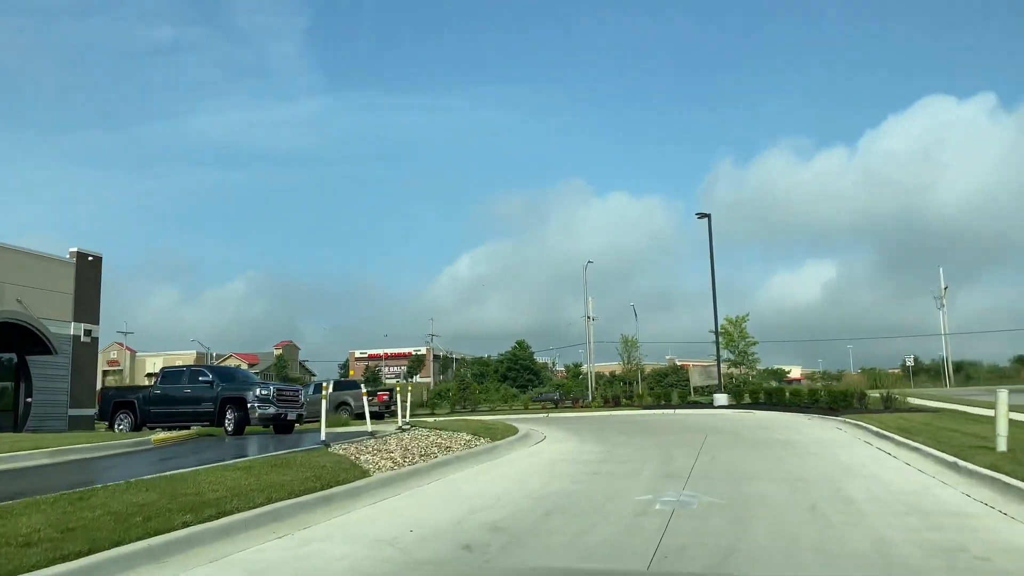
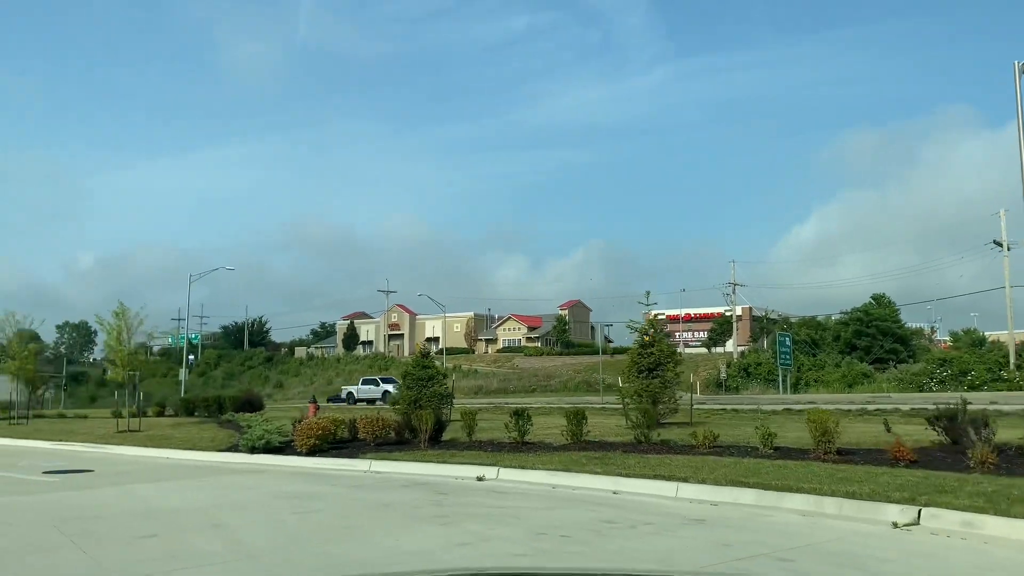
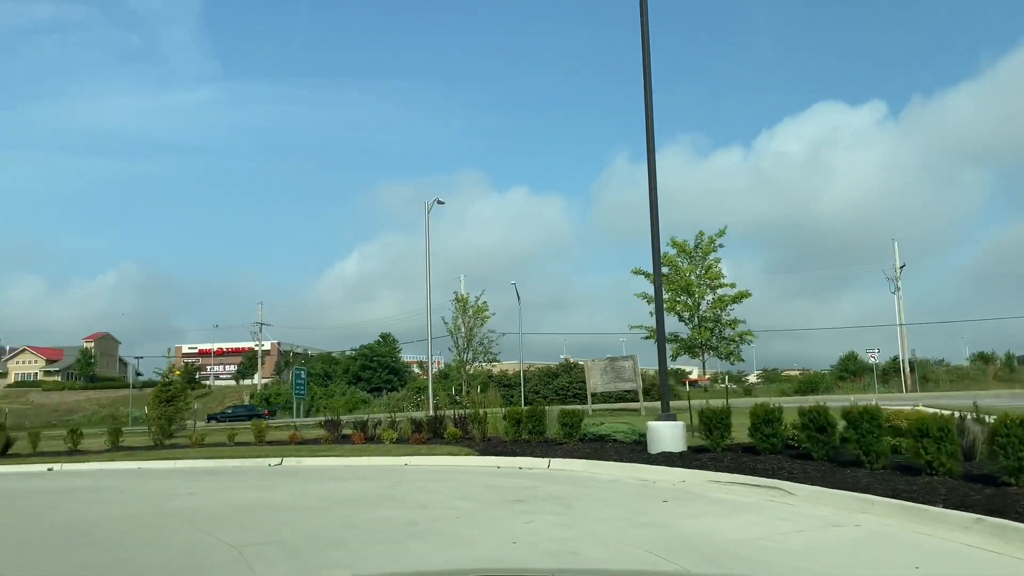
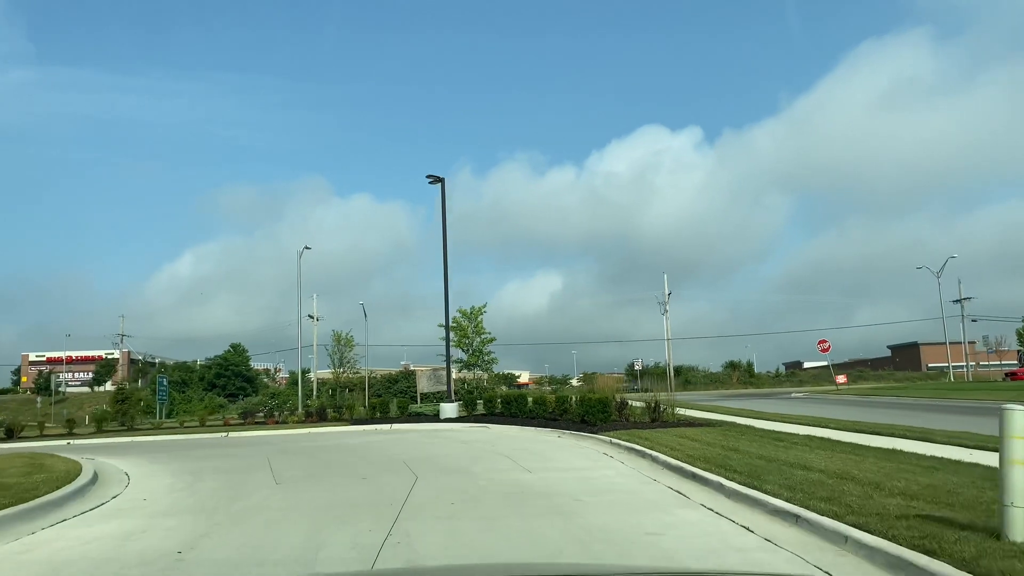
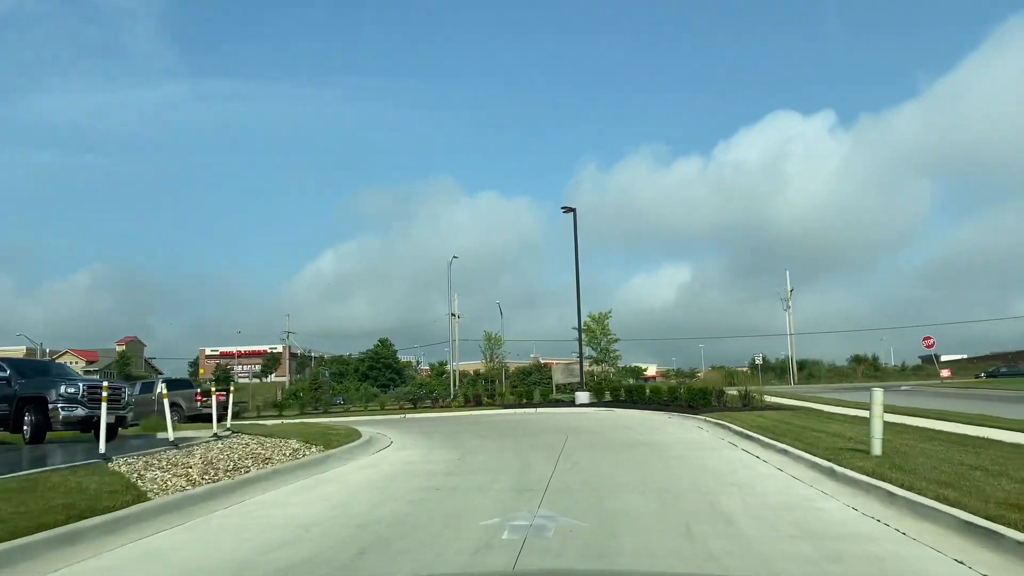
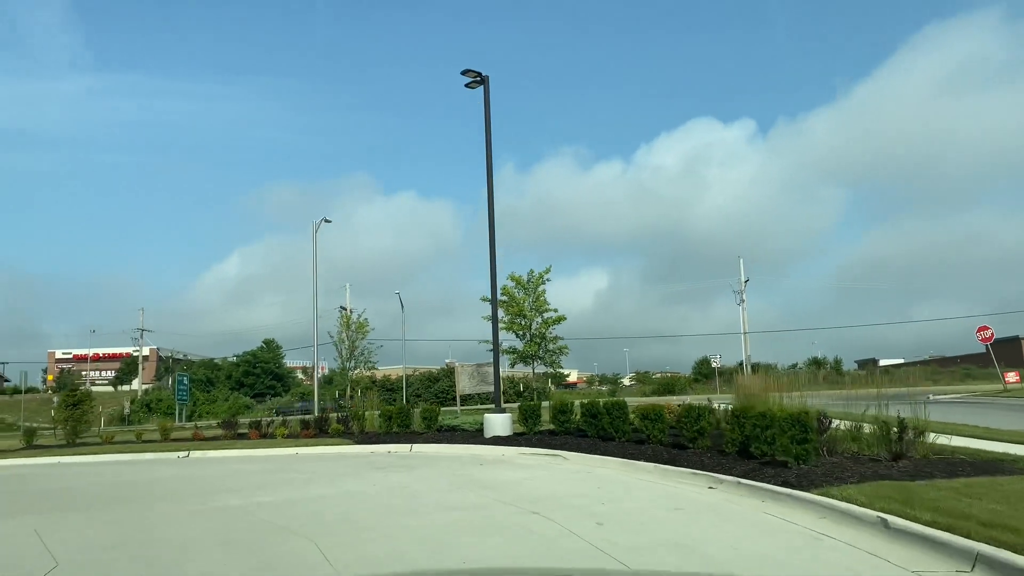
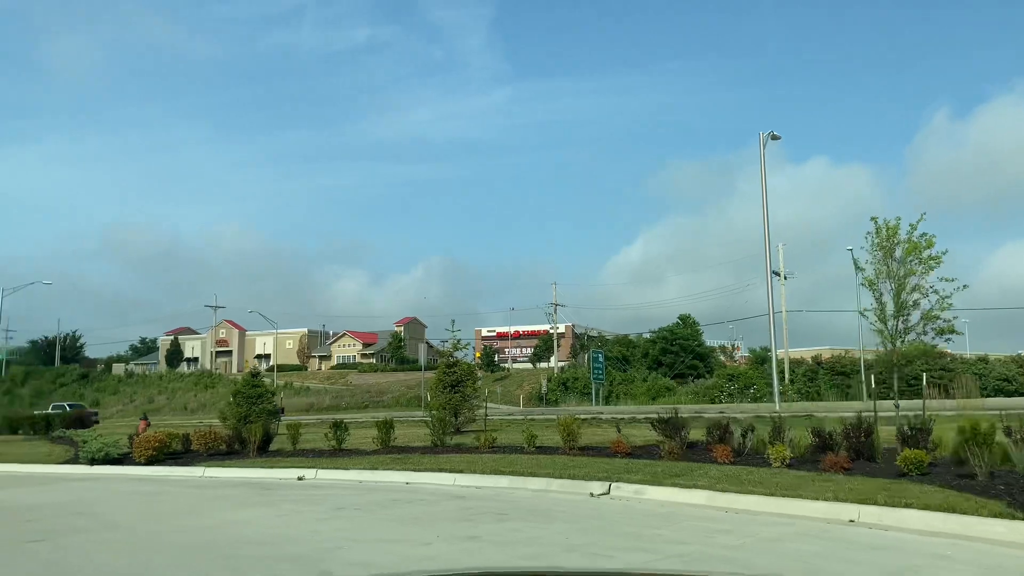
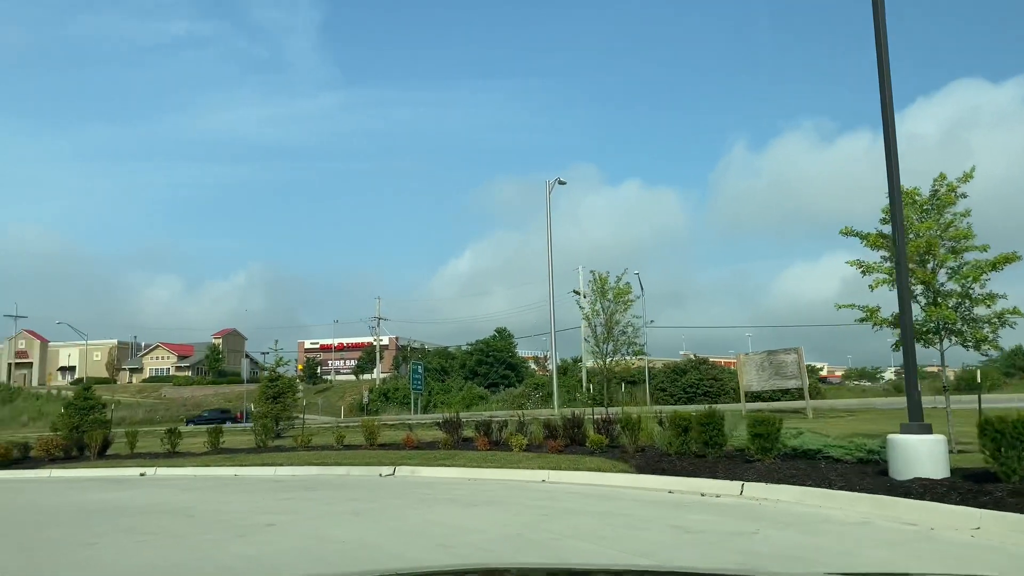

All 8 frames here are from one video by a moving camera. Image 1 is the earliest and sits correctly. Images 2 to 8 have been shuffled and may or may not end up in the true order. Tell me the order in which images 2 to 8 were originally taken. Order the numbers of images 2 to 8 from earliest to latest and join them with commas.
5, 4, 6, 3, 8, 7, 2
